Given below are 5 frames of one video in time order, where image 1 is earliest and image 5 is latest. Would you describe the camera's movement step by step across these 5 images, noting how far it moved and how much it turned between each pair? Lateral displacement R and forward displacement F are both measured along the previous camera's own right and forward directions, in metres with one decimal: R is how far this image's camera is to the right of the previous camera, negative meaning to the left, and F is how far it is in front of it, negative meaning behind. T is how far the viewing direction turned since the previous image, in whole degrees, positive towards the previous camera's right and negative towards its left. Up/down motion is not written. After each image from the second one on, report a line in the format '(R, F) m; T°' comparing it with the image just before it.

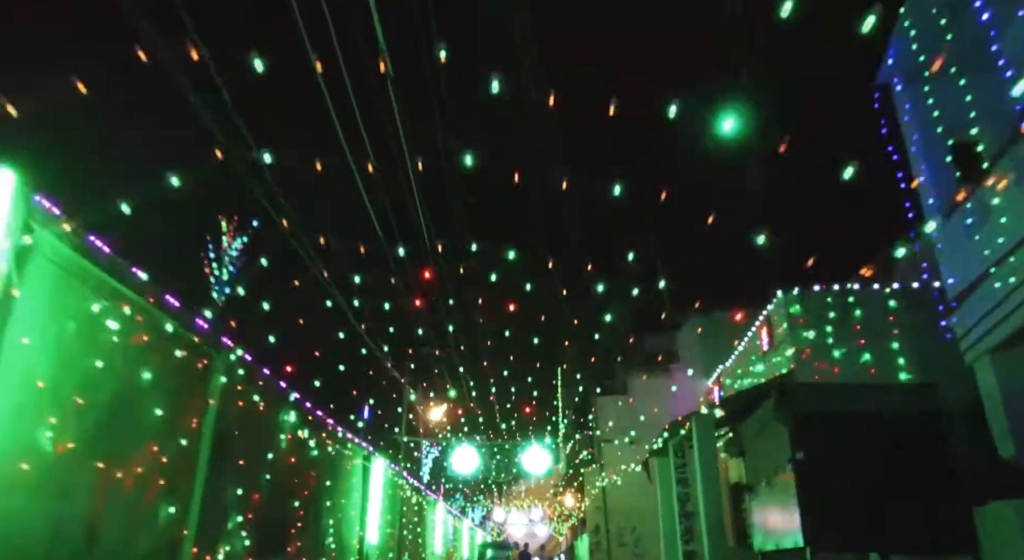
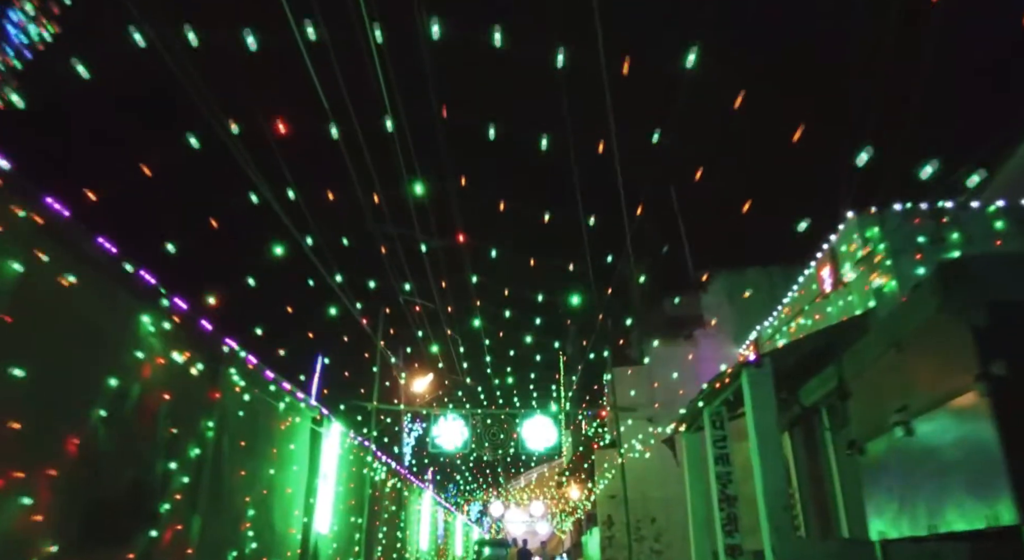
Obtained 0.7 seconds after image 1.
(0.0, +2.2) m; 0°
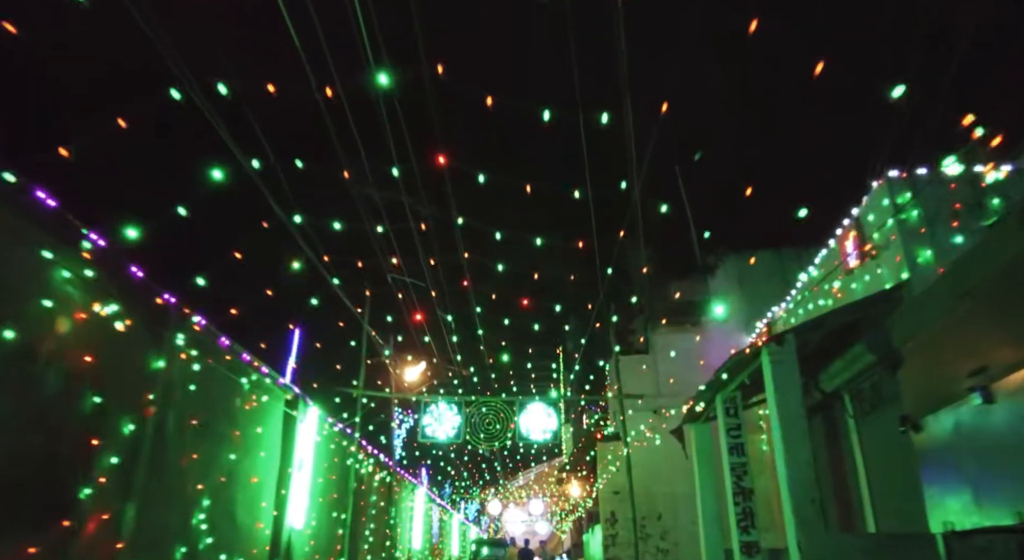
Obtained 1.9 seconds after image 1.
(0.0, +0.7) m; 0°
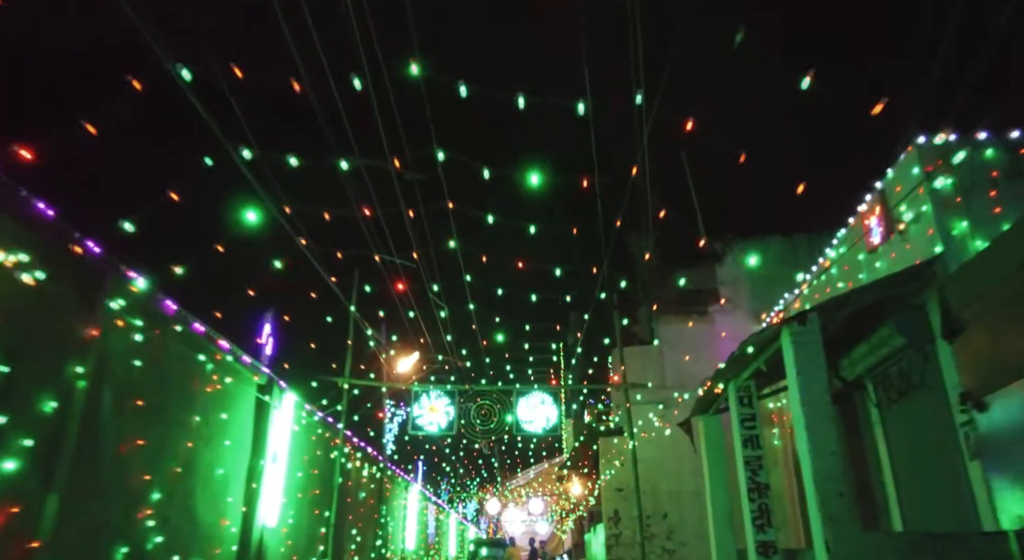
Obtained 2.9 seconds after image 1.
(0.0, +0.6) m; 0°
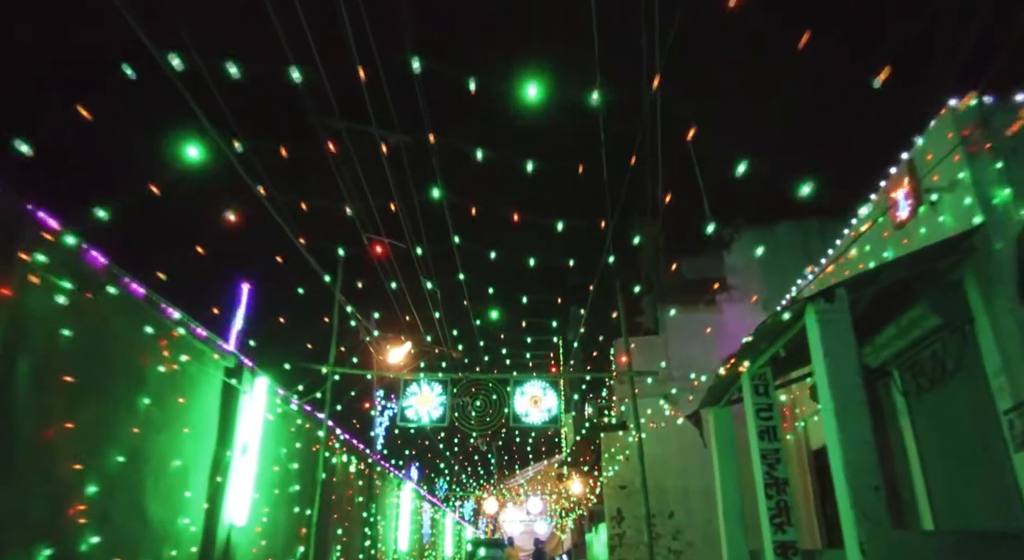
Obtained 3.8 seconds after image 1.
(0.0, +0.6) m; 0°
